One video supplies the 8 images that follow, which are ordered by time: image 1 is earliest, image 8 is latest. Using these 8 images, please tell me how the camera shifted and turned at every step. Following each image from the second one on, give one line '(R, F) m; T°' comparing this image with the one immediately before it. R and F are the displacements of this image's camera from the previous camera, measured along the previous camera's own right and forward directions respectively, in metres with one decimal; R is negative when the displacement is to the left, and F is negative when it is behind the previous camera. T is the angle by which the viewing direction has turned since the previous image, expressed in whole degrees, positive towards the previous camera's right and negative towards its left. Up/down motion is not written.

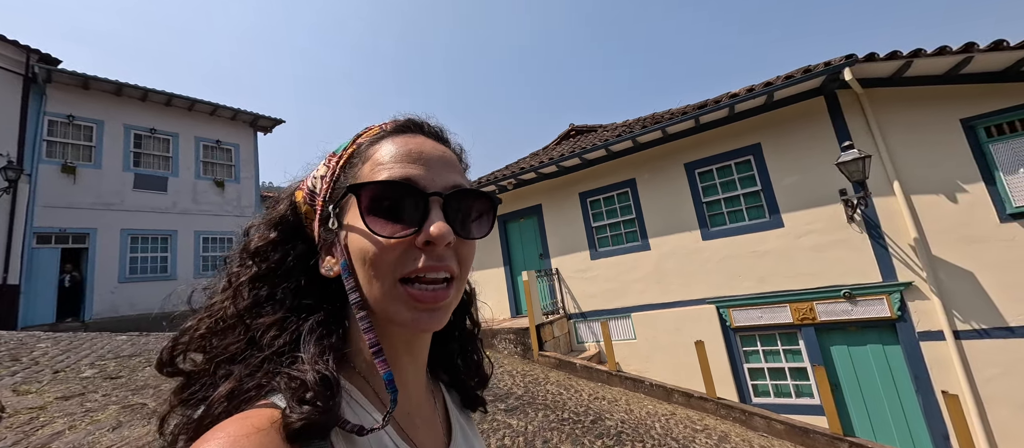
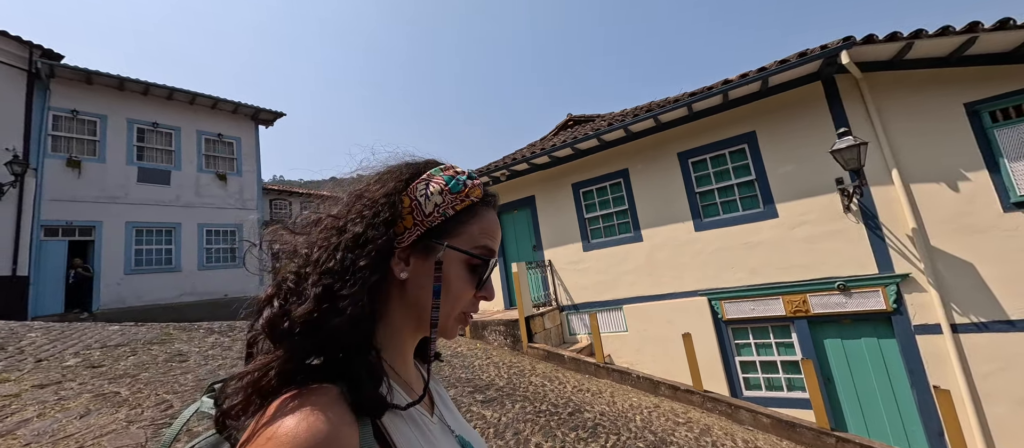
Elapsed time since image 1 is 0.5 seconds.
(+0.4, +0.1) m; -1°
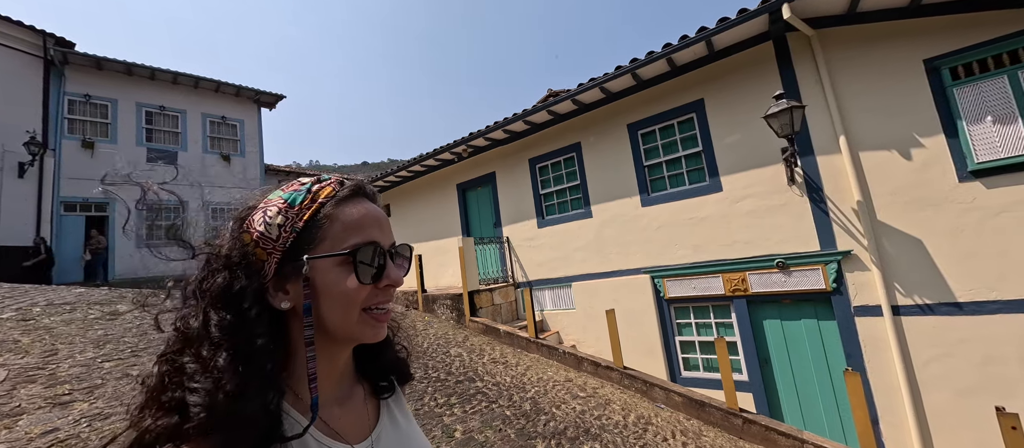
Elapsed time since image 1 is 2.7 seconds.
(+1.7, +0.1) m; -5°
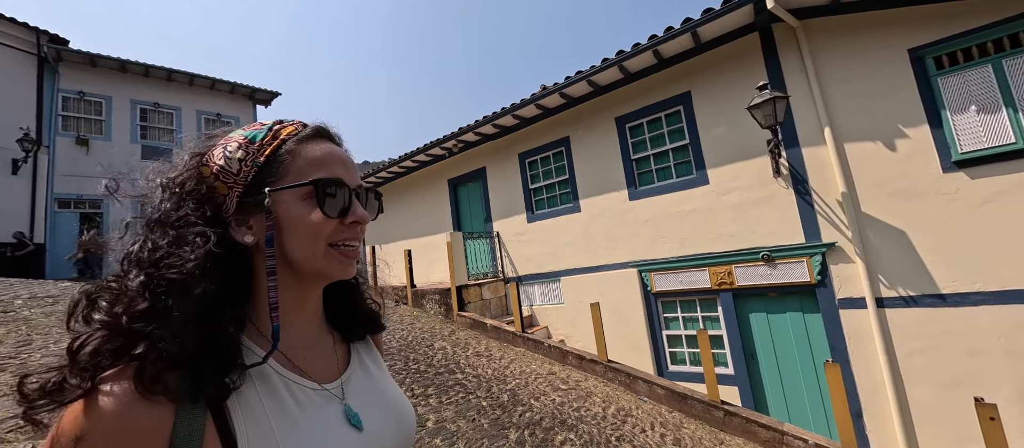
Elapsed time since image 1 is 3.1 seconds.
(+0.3, 0.0) m; 0°
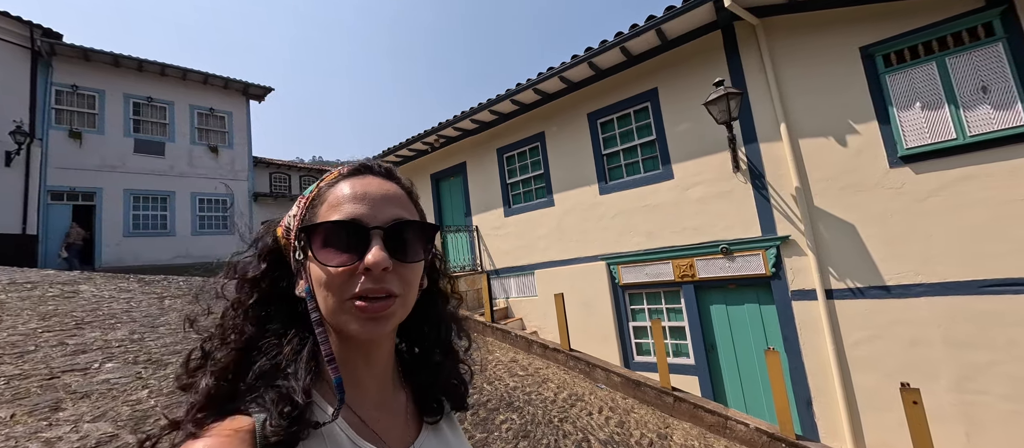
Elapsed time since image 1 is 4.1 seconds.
(+0.5, -0.1) m; 0°
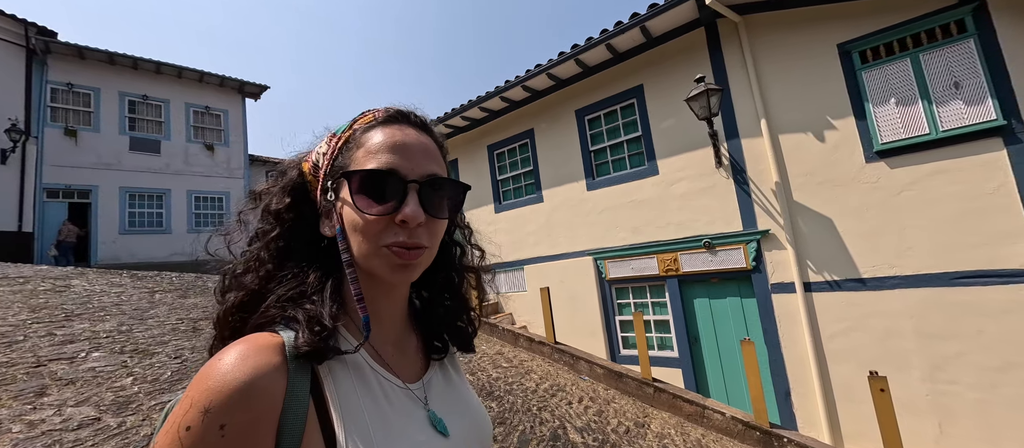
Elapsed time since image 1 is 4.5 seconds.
(+0.2, -0.1) m; 0°
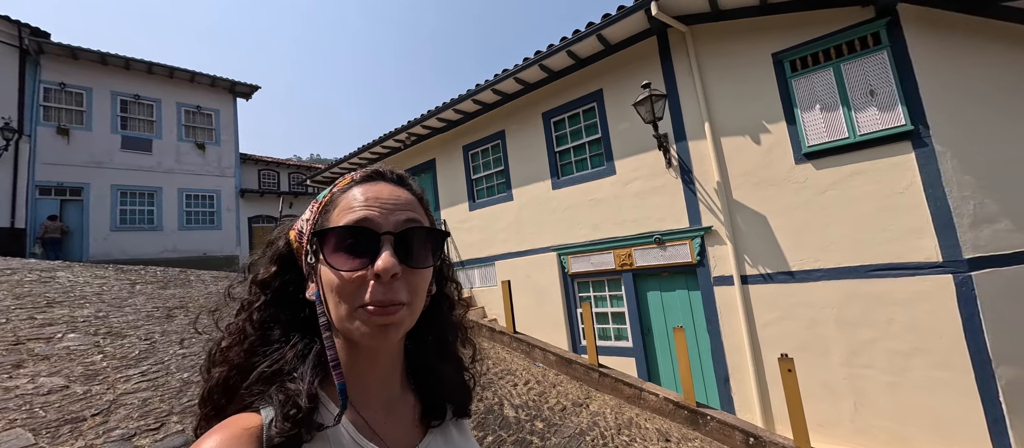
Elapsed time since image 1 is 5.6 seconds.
(+0.6, -0.4) m; 0°
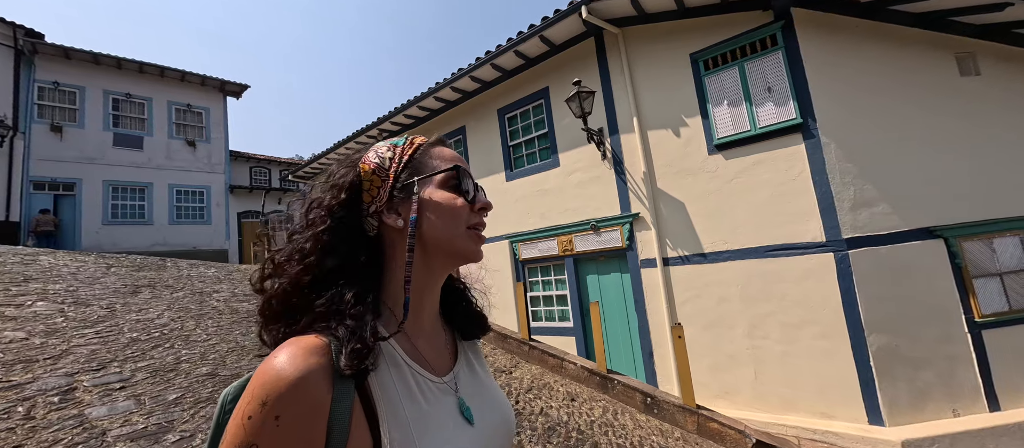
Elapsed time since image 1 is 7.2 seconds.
(+0.9, -0.5) m; 0°
